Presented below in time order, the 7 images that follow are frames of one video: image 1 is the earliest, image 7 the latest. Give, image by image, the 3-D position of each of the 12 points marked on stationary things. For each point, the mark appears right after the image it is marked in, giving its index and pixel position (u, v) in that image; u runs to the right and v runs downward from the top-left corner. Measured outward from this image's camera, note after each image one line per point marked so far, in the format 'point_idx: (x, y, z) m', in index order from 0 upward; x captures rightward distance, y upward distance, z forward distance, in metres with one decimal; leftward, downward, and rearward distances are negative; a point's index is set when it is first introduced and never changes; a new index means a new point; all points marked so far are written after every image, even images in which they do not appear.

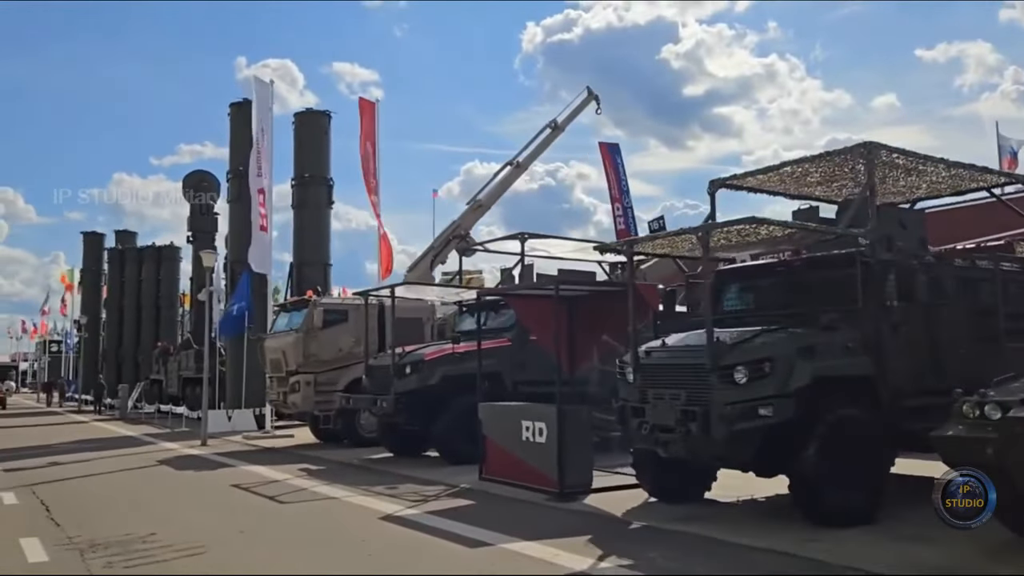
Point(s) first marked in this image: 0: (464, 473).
0: (-0.7, -2.5, +12.5) m
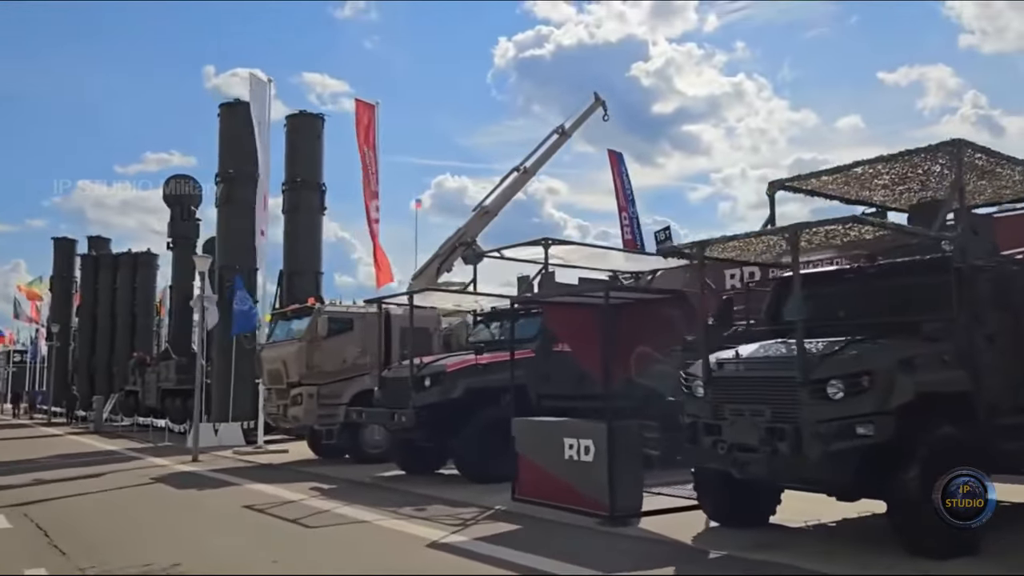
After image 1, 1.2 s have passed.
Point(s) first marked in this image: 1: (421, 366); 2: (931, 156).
0: (-0.2, -2.6, +11.7) m
1: (-1.3, -1.1, +13.2) m
2: (+4.0, +1.3, +8.7) m
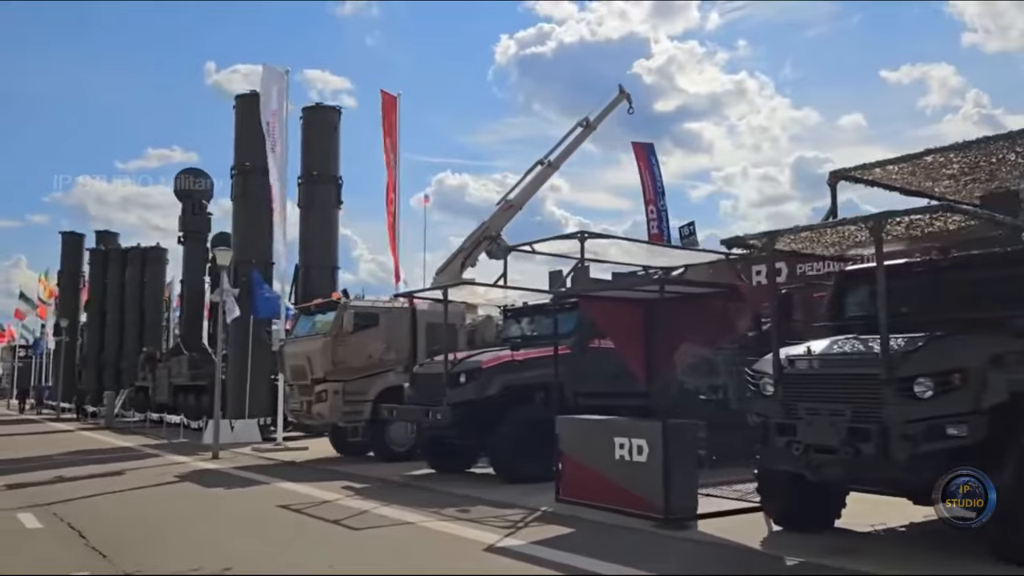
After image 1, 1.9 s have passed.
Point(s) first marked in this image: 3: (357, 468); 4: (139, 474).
0: (+0.3, -2.5, +11.3) m
1: (-0.8, -1.0, +12.9) m
2: (+4.6, +1.3, +8.4) m
3: (-2.7, -3.1, +15.6) m
4: (-5.7, -2.9, +14.1) m
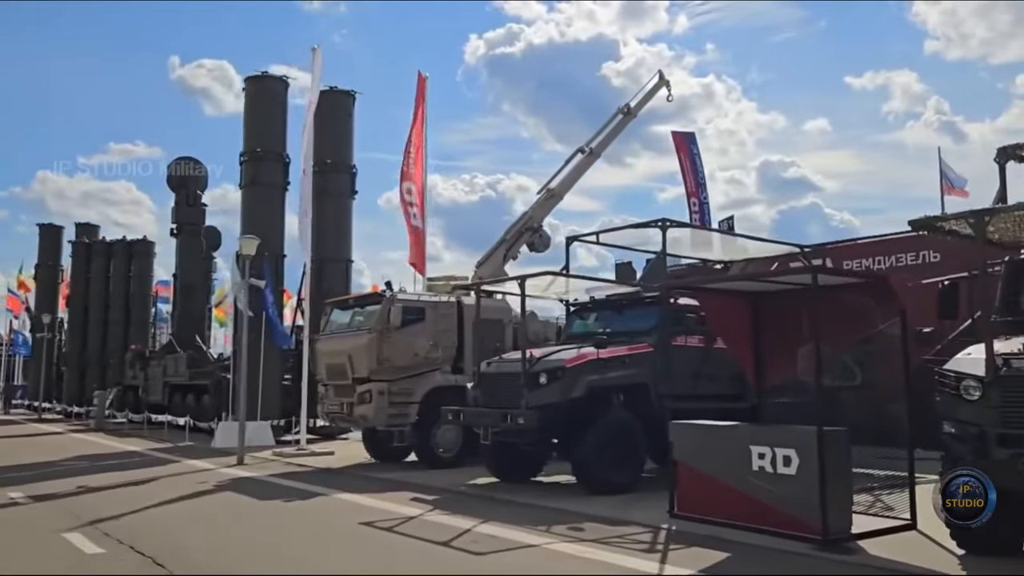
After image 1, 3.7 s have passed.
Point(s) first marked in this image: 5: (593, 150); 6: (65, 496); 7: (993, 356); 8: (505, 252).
0: (+1.4, -2.4, +10.1) m
1: (+0.3, -0.9, +11.6) m
2: (+5.8, +1.4, +7.4) m
3: (-1.8, -2.9, +14.4) m
4: (-4.7, -2.7, +12.7) m
5: (+1.7, +2.9, +19.2) m
6: (-5.6, -2.6, +11.4) m
7: (+3.6, -0.5, +6.8) m
8: (-0.1, +0.7, +17.6) m
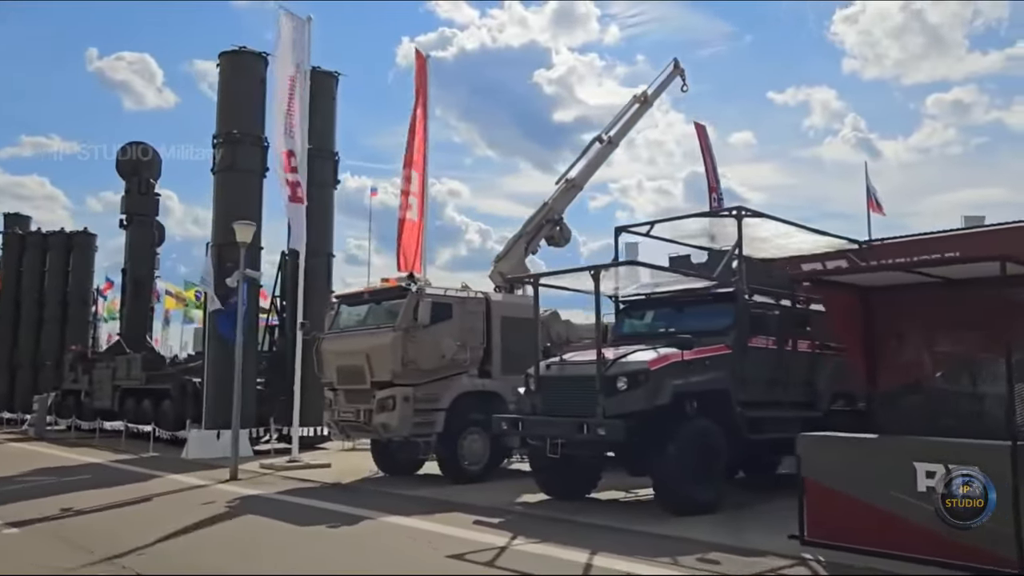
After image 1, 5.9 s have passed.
0: (+2.3, -2.4, +8.8) m
1: (+1.1, -0.8, +10.2) m
2: (+7.0, +1.4, +6.4) m
3: (-1.2, -2.8, +12.8) m
4: (-4.0, -2.6, +10.9) m
5: (+1.9, +2.9, +17.9) m
6: (-4.8, -2.4, +9.5) m
7: (+4.8, -0.4, +5.7) m
8: (+0.2, +0.7, +16.1) m
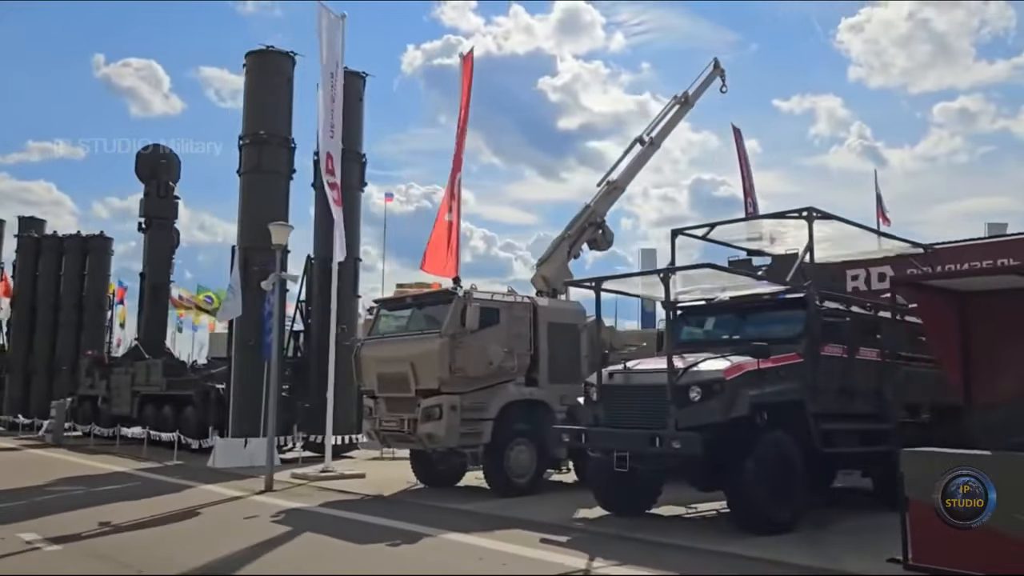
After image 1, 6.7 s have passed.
0: (+3.0, -2.4, +8.2) m
1: (+1.8, -0.9, +9.7) m
2: (+7.7, +1.4, +5.8) m
3: (-0.5, -2.9, +12.2) m
4: (-3.4, -2.6, +10.3) m
5: (+2.7, +2.8, +17.4) m
6: (-4.1, -2.5, +8.9) m
7: (+5.4, -0.5, +5.1) m
8: (+0.9, +0.7, +15.6) m
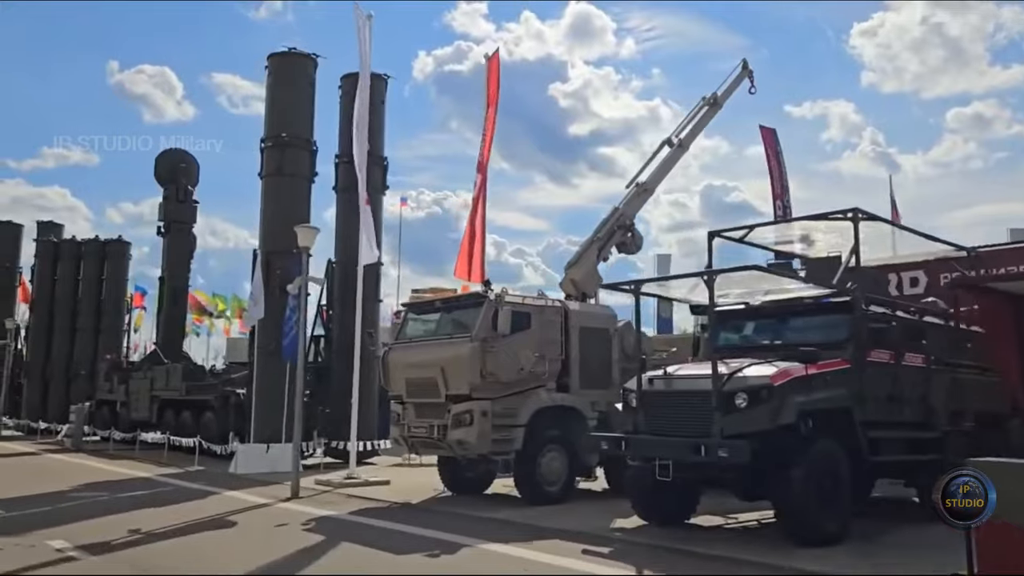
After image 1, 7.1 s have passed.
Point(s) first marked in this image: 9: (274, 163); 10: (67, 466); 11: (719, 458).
0: (+3.3, -2.4, +7.9) m
1: (+2.2, -0.9, +9.4) m
2: (+8.0, +1.4, +5.5) m
3: (-0.1, -2.9, +11.9) m
4: (-2.9, -2.6, +10.1) m
5: (+3.2, +2.7, +17.1) m
6: (-3.7, -2.5, +8.7) m
7: (+5.8, -0.5, +4.8) m
8: (+1.4, +0.6, +15.3) m
9: (-5.2, +2.7, +19.7) m
10: (-9.4, -3.7, +19.4) m
11: (+2.0, -1.6, +9.0) m
